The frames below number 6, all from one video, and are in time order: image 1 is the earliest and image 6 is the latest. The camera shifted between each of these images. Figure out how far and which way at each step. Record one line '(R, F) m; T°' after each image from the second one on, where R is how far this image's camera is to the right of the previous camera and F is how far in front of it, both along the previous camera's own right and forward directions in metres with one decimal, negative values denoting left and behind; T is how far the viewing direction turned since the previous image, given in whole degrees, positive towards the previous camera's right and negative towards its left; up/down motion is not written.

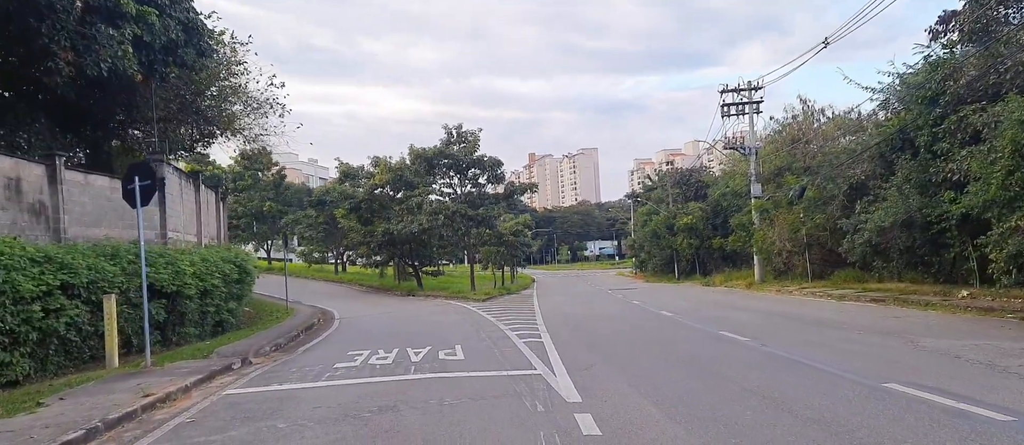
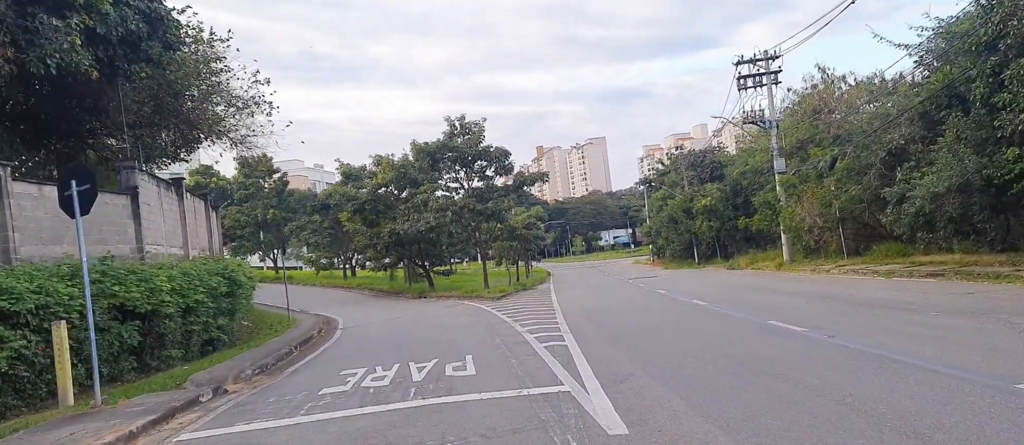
(0.0, +1.6) m; -1°
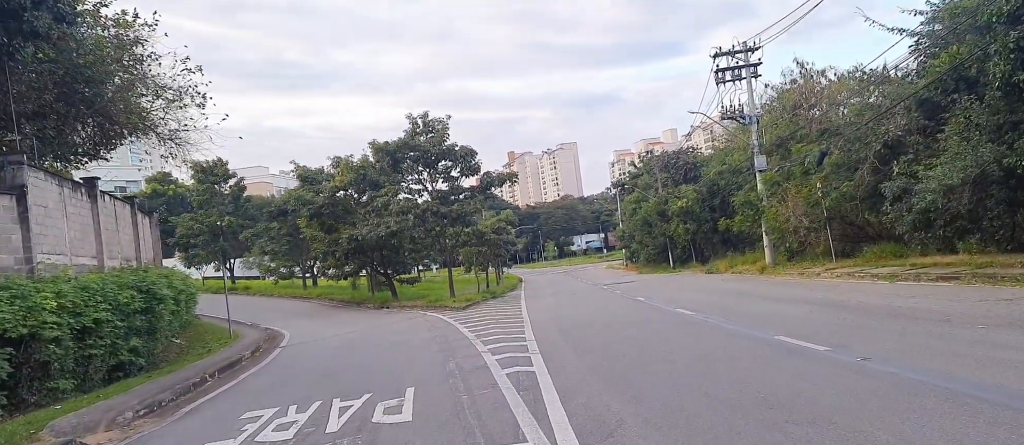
(+0.3, +2.0) m; +3°
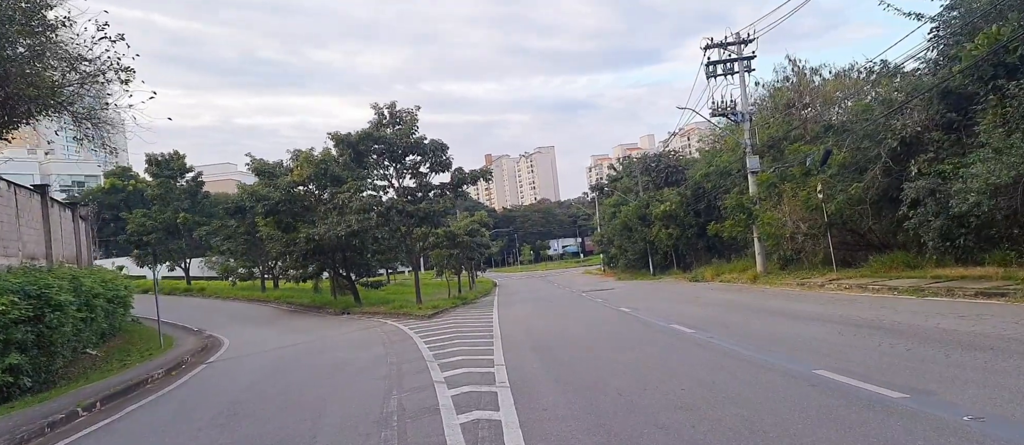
(+0.2, +2.3) m; +2°
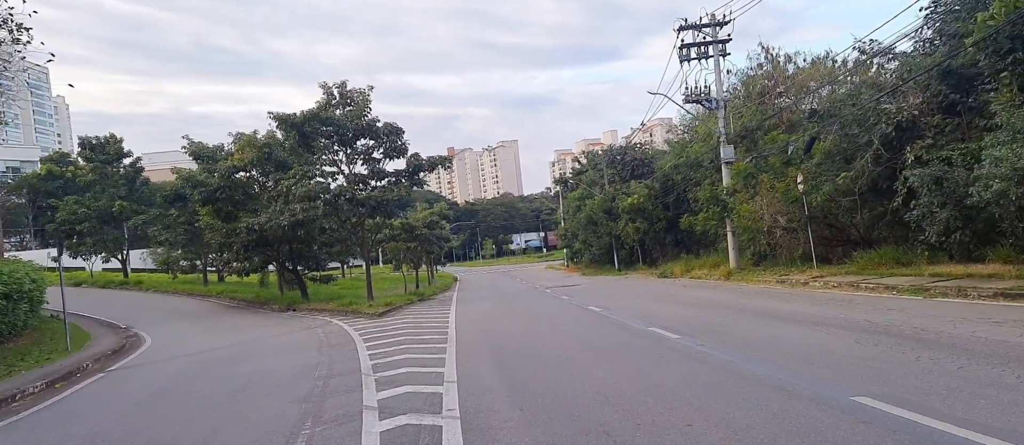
(+0.1, +1.9) m; +4°
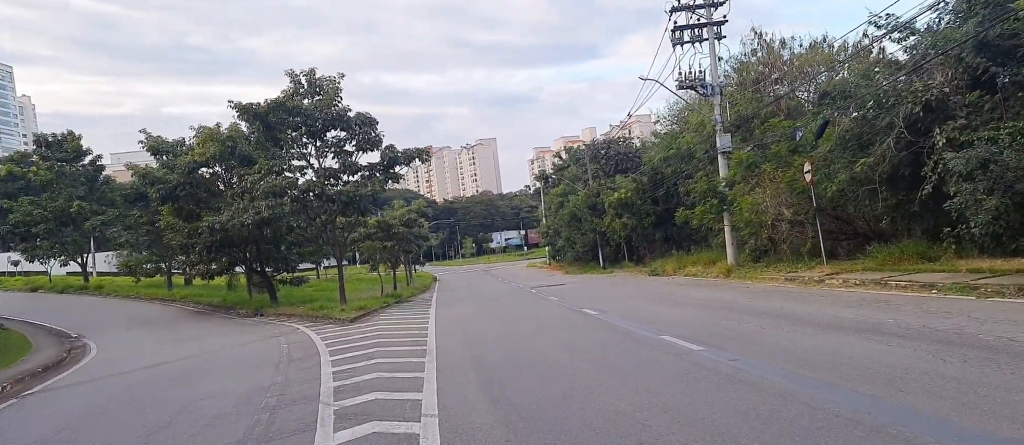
(-0.2, +1.7) m; +2°
